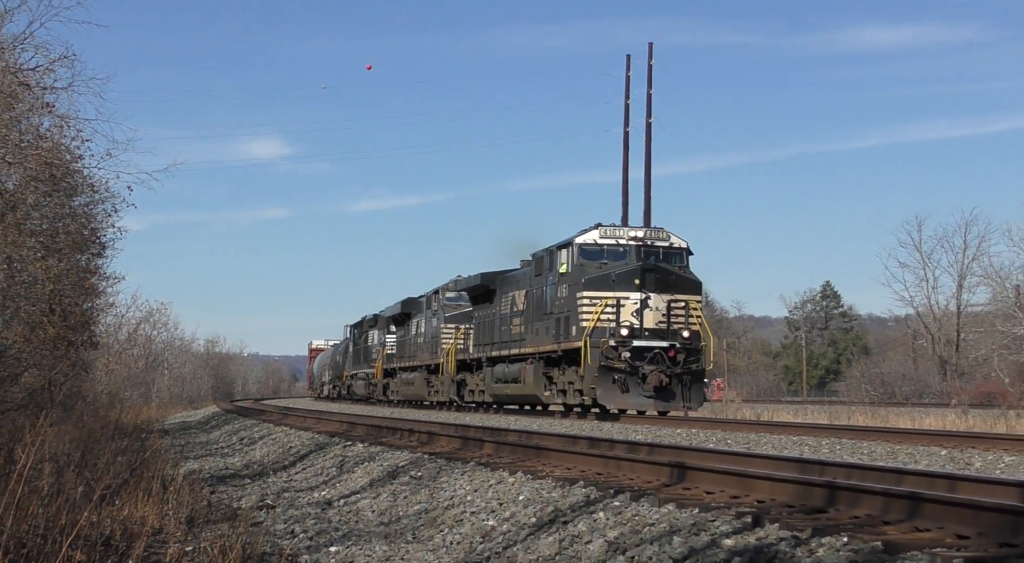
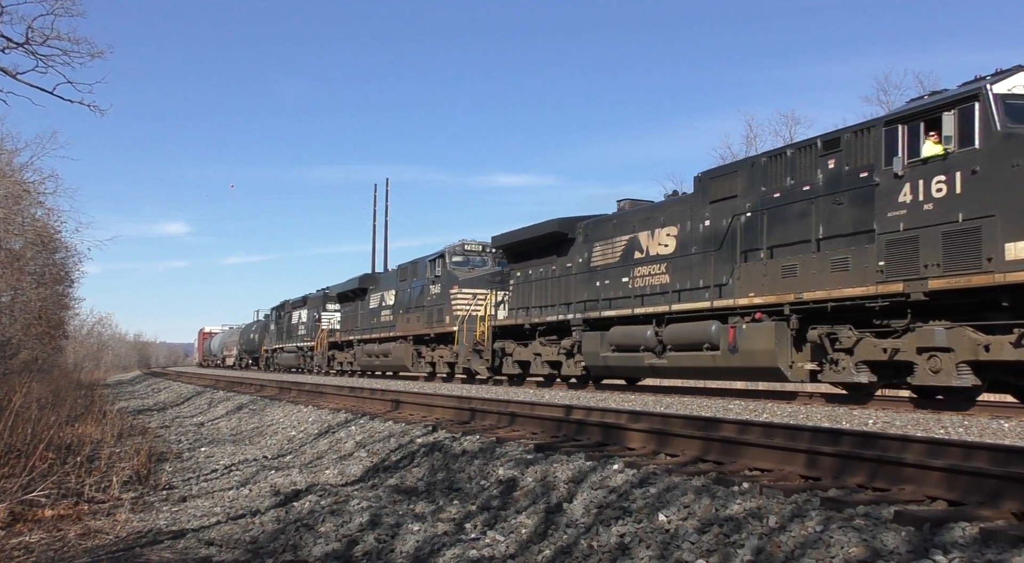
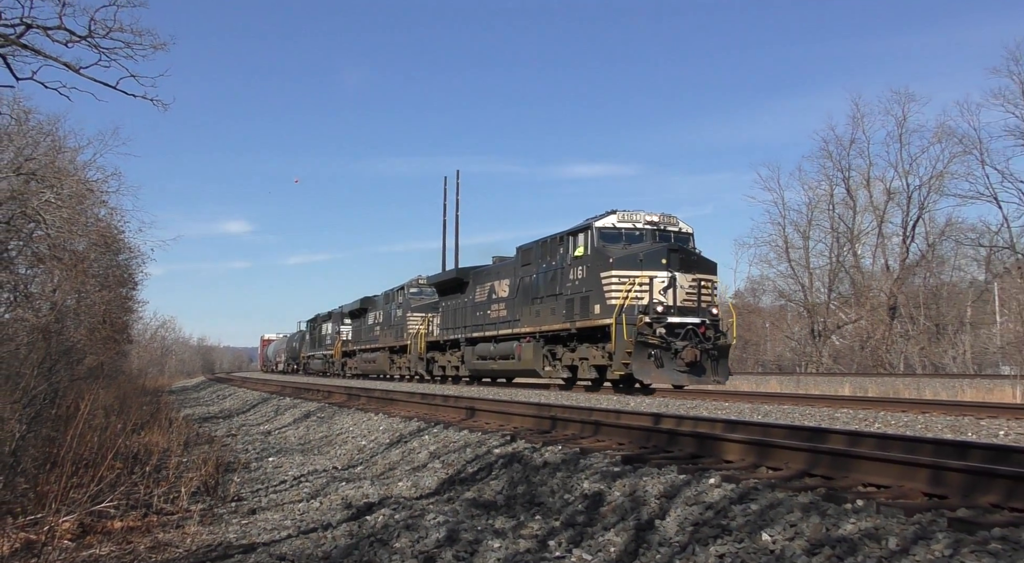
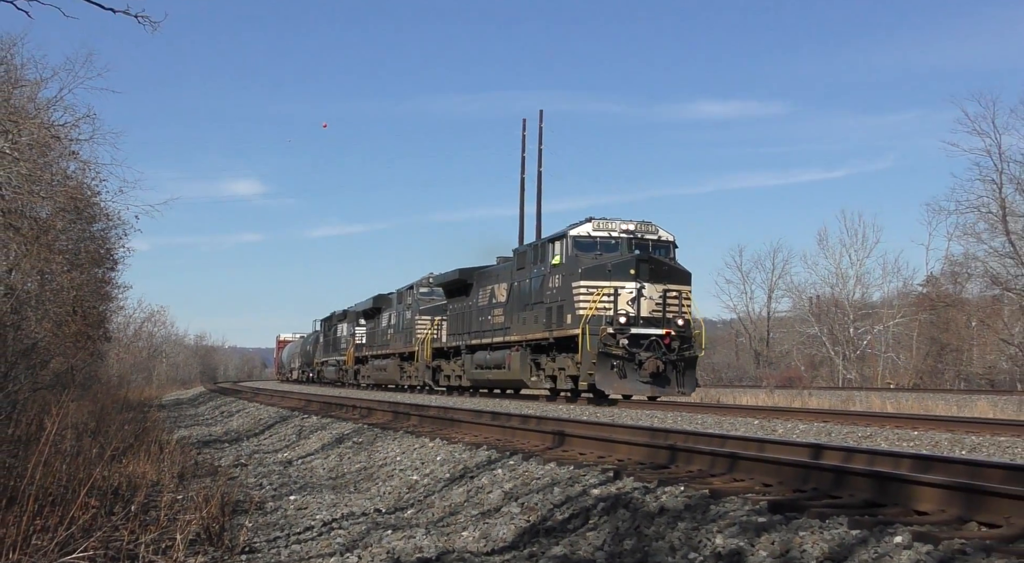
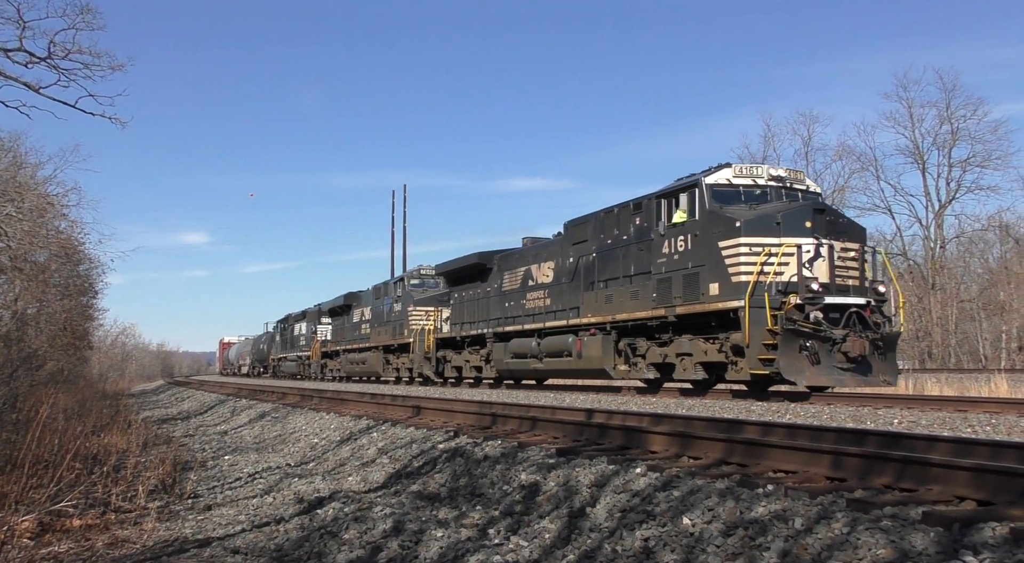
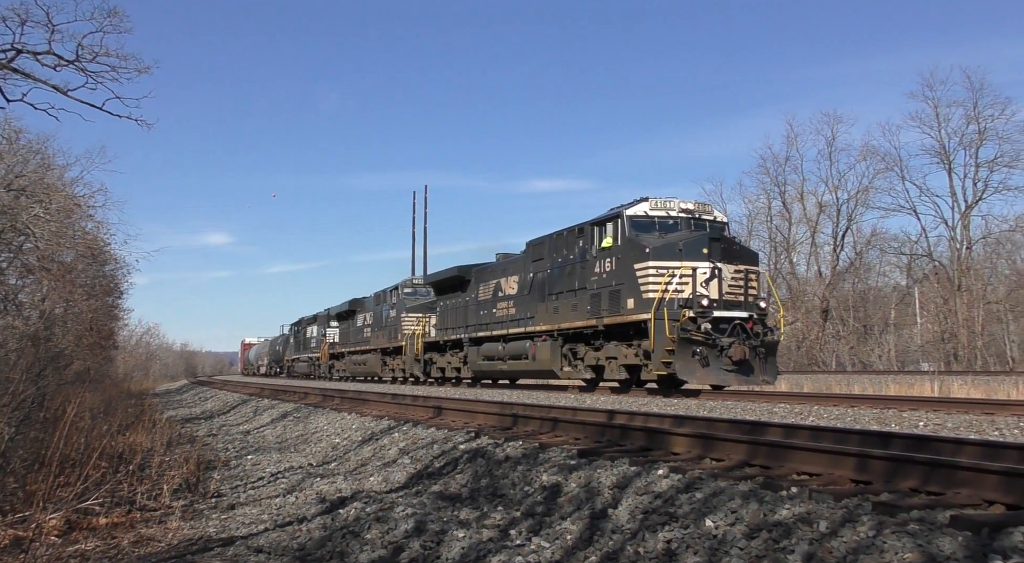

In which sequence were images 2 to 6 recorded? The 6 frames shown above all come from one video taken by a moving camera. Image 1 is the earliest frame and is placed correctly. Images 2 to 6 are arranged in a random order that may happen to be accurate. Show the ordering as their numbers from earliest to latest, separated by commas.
4, 3, 6, 5, 2
